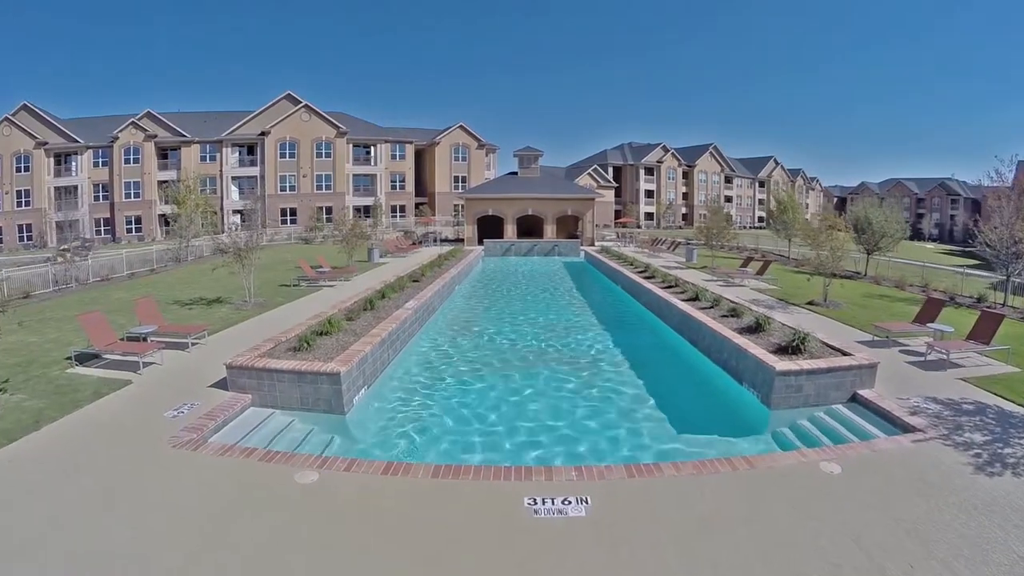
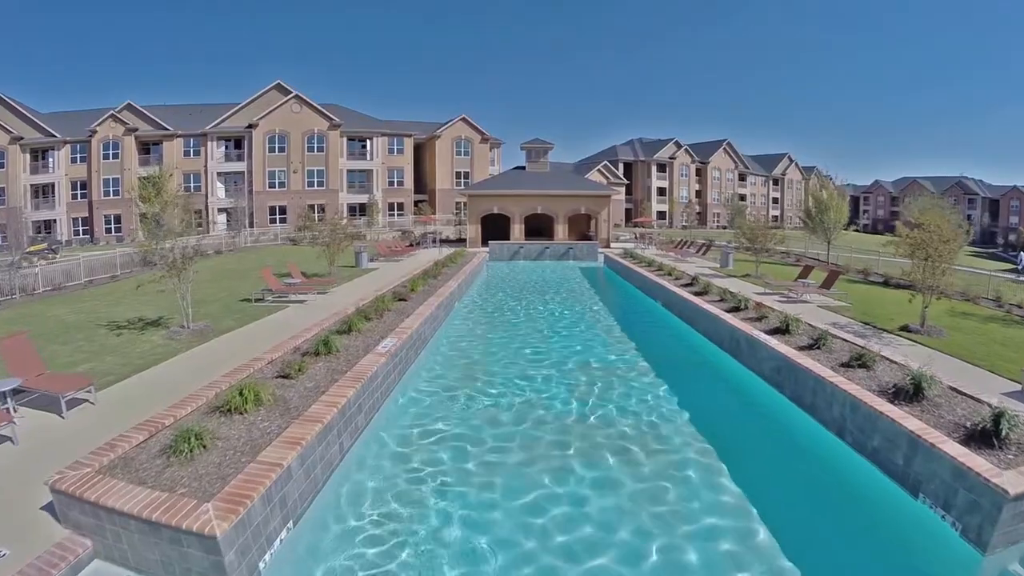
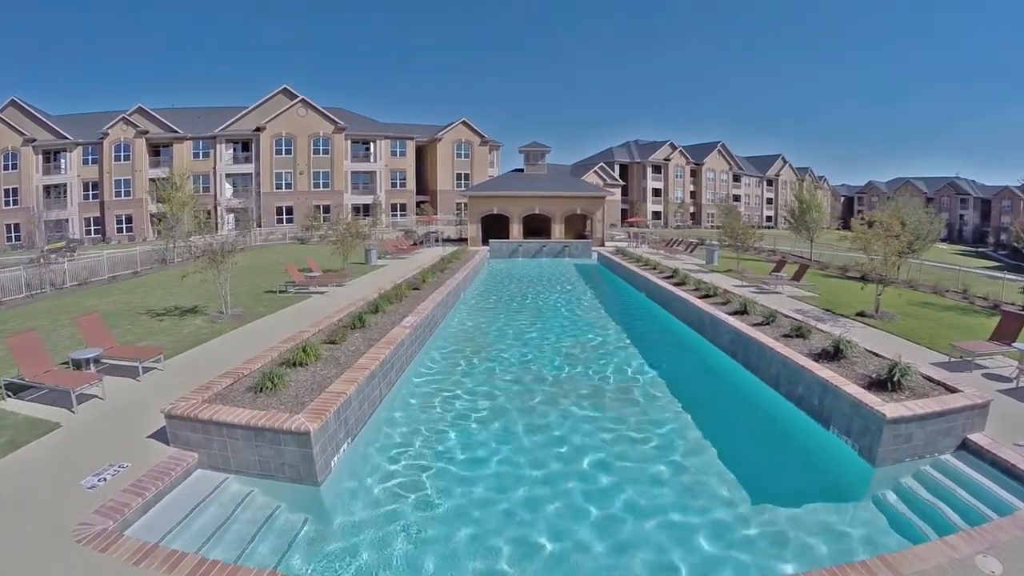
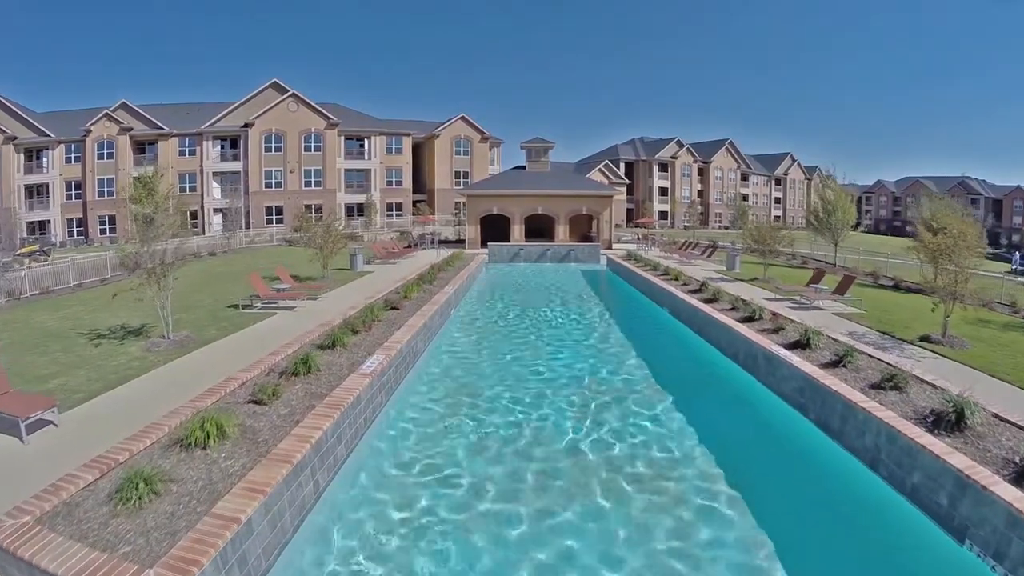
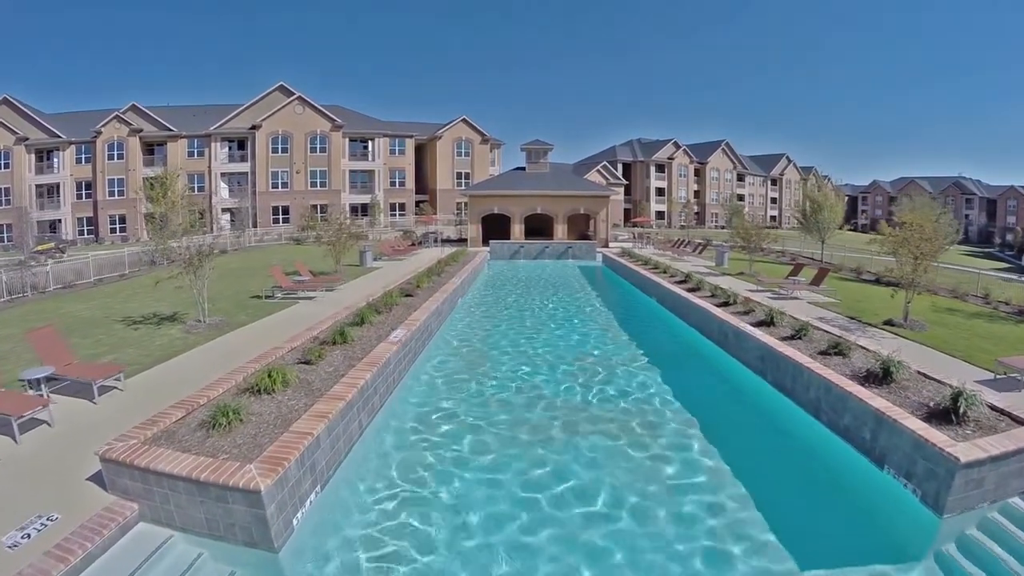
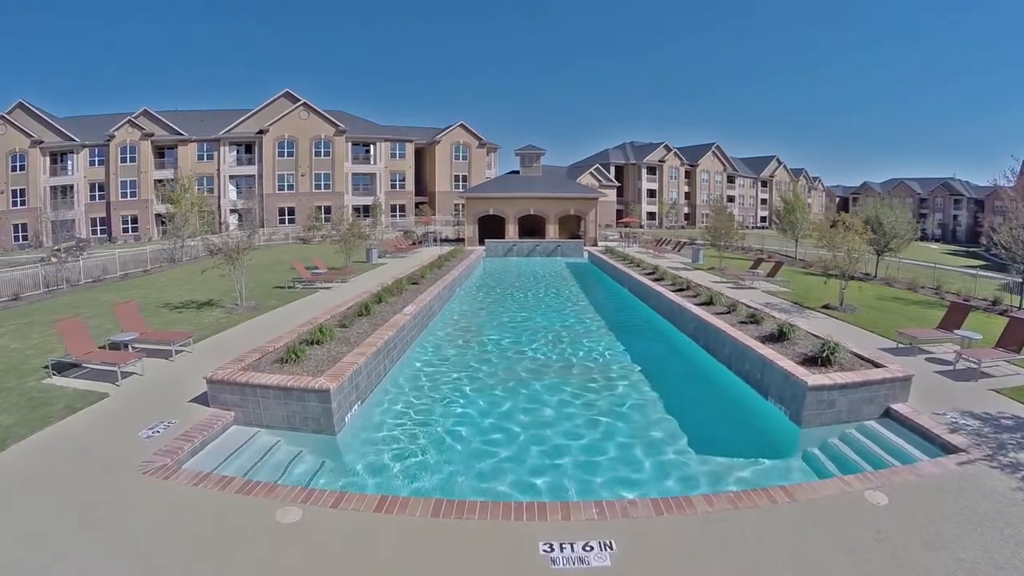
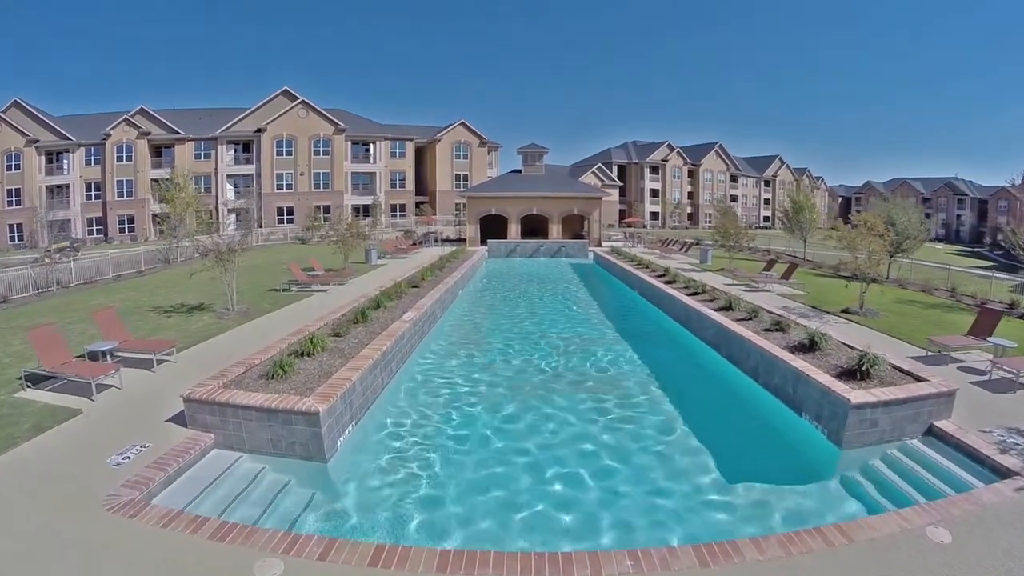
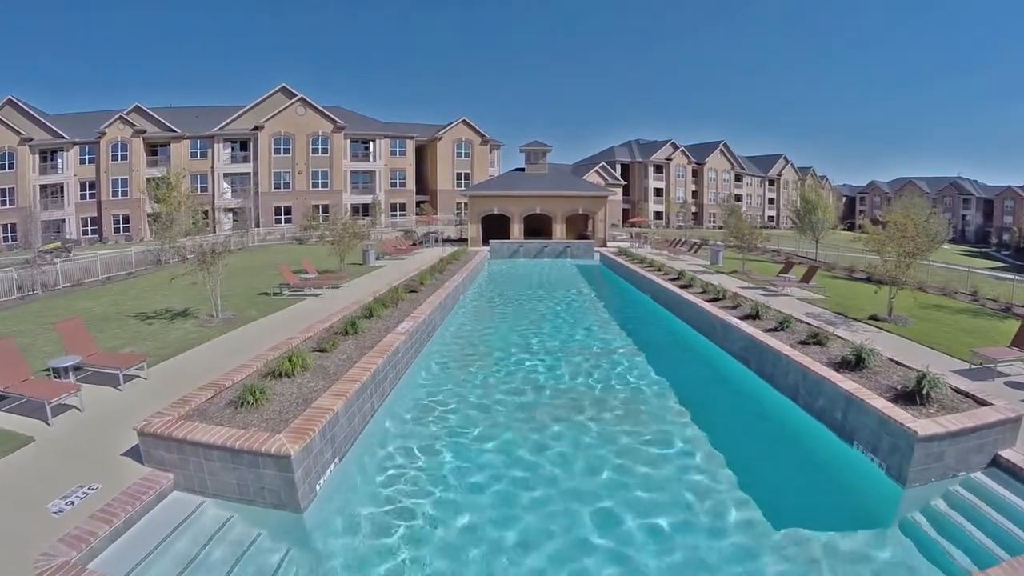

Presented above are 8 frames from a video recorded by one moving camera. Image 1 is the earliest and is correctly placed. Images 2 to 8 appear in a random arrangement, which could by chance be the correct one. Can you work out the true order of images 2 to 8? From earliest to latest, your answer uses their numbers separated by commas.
6, 7, 3, 8, 5, 2, 4
